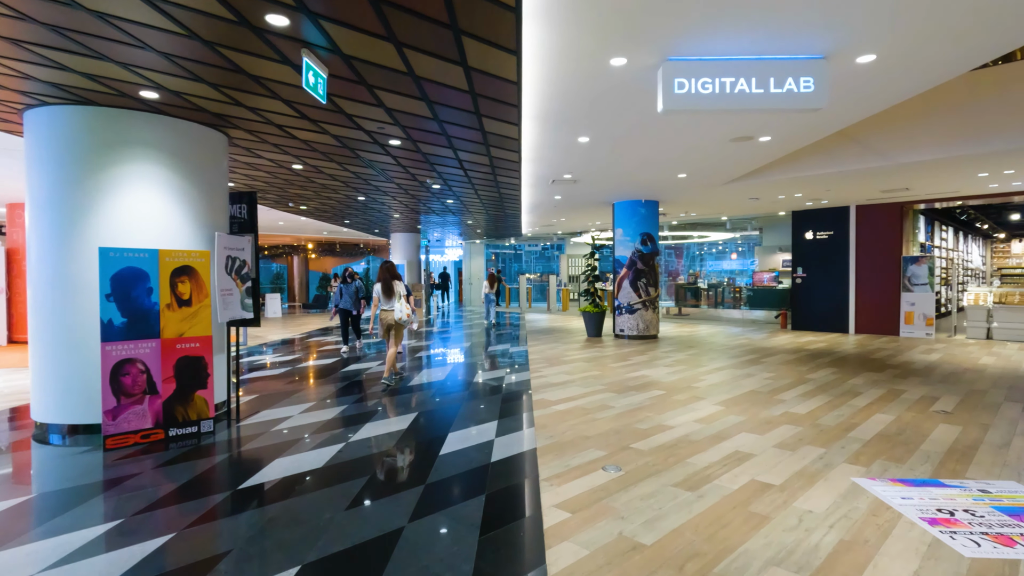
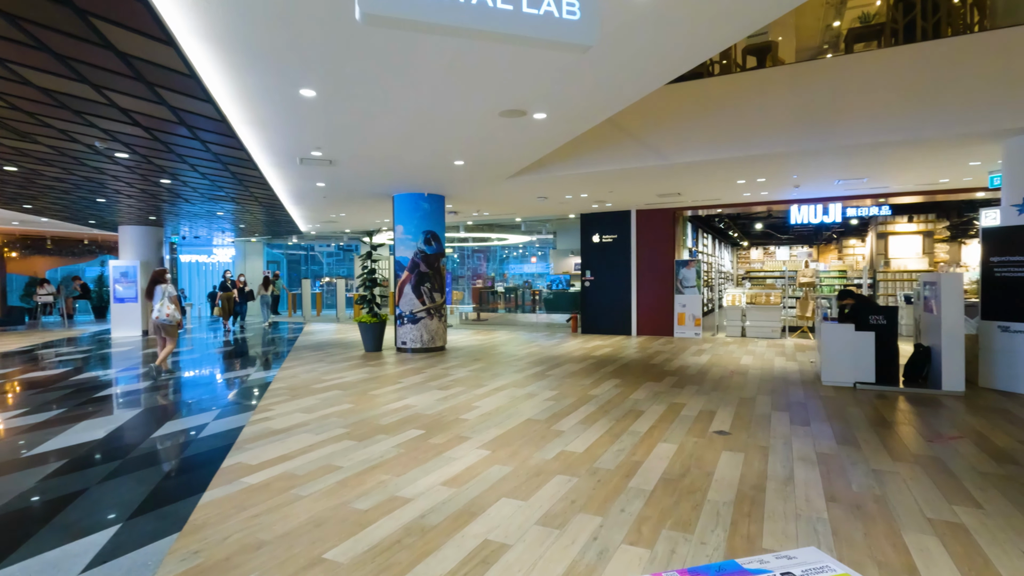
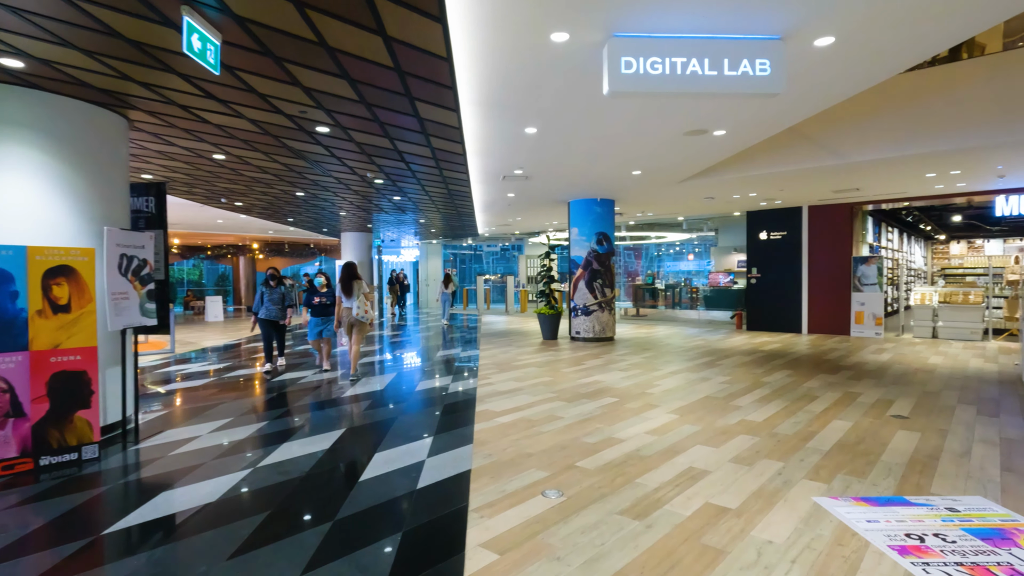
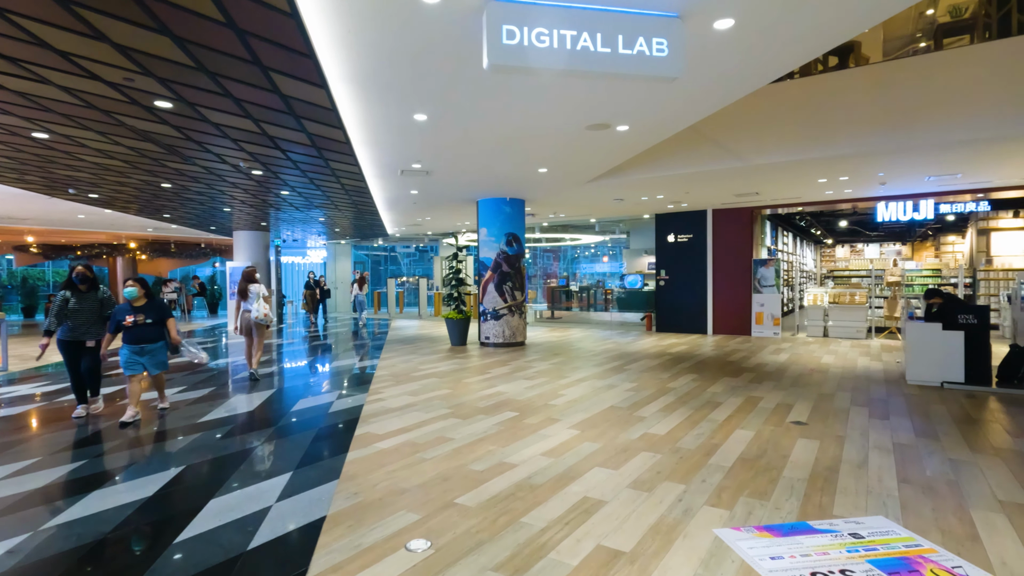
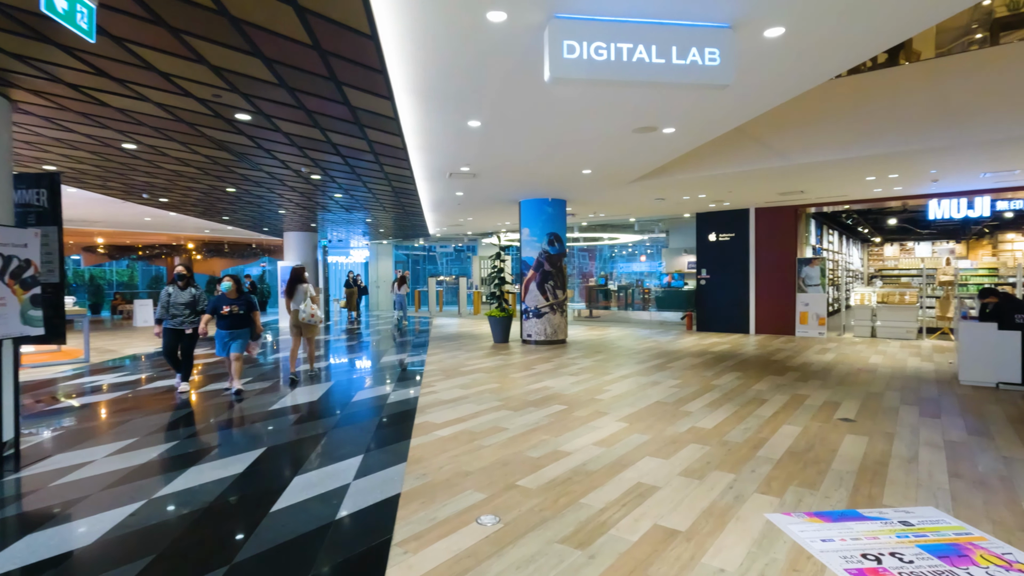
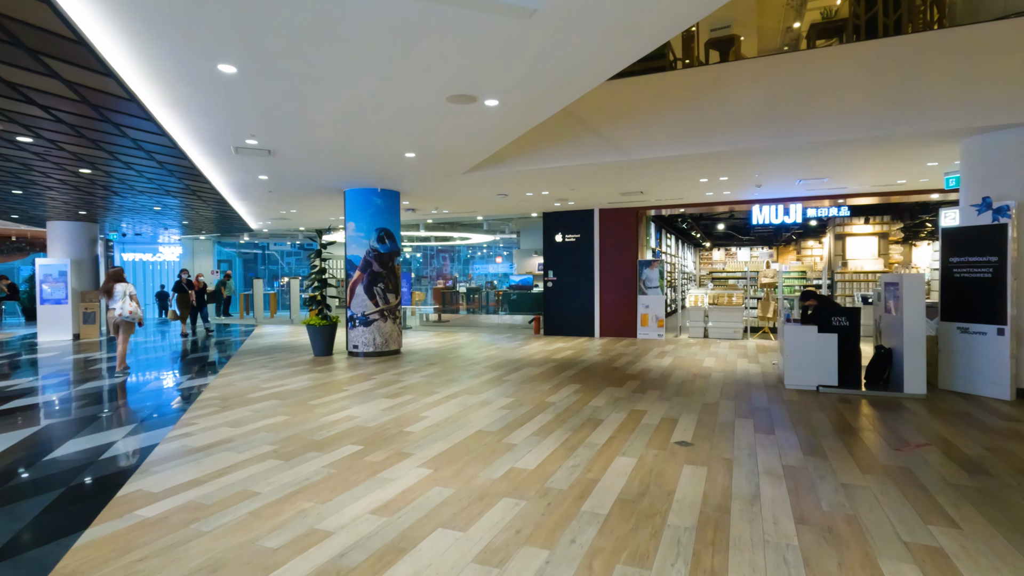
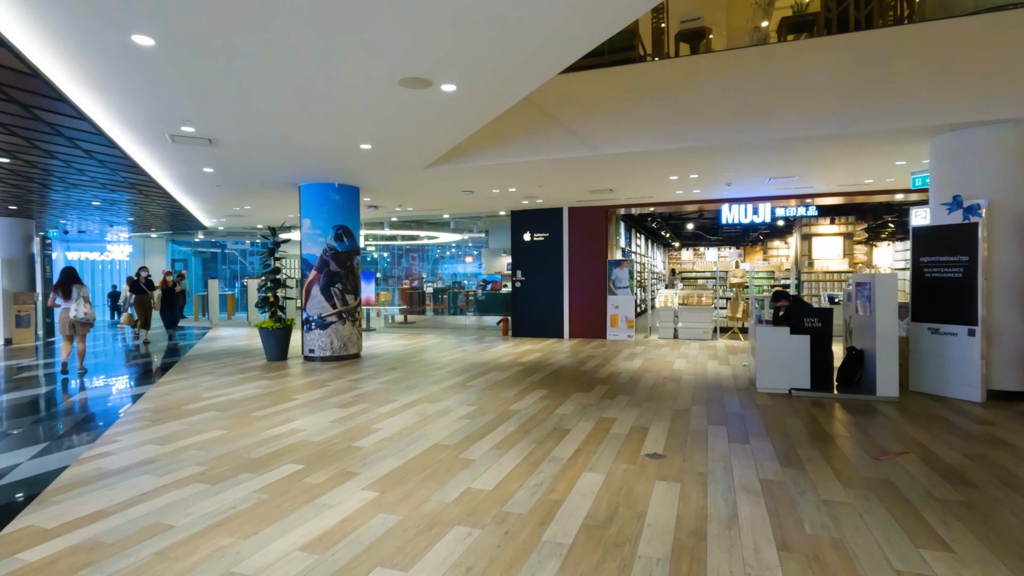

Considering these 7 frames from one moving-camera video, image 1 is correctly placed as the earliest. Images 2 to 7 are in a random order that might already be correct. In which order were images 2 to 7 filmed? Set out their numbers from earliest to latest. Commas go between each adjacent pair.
3, 5, 4, 2, 6, 7
